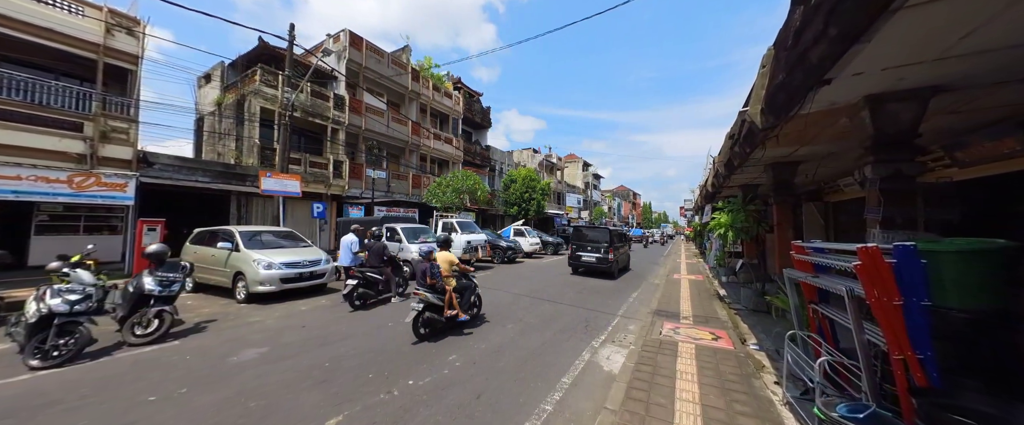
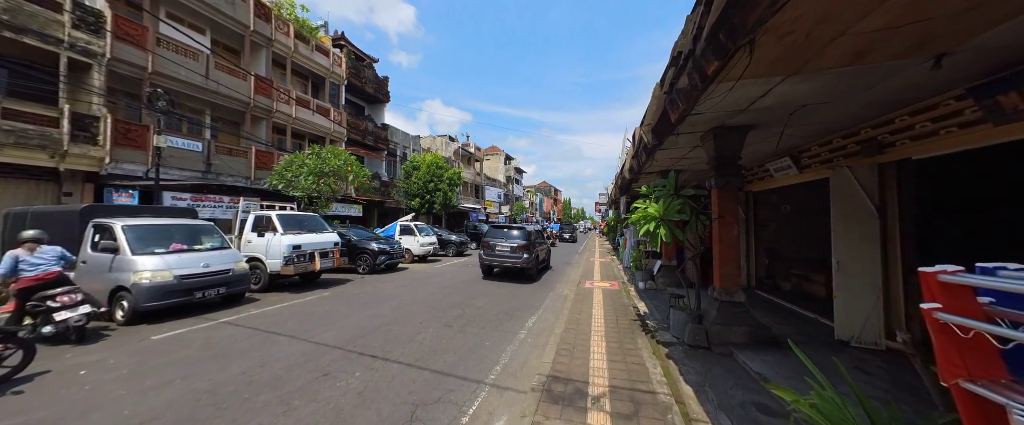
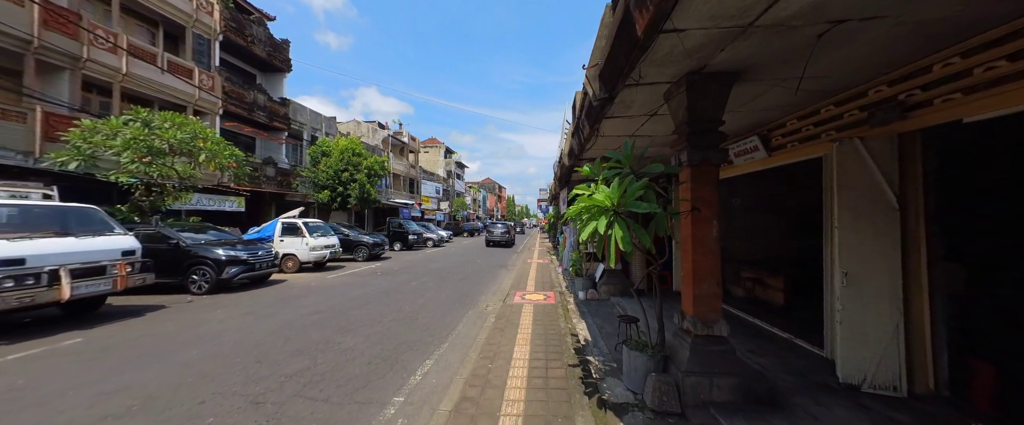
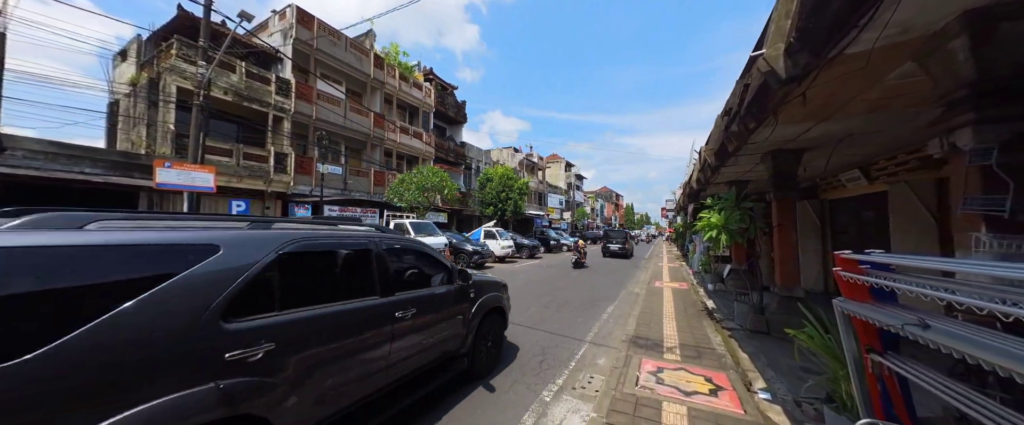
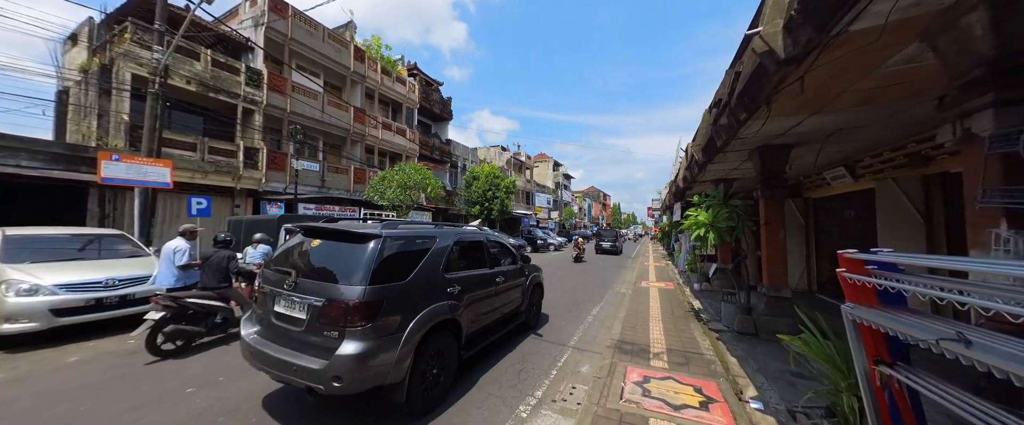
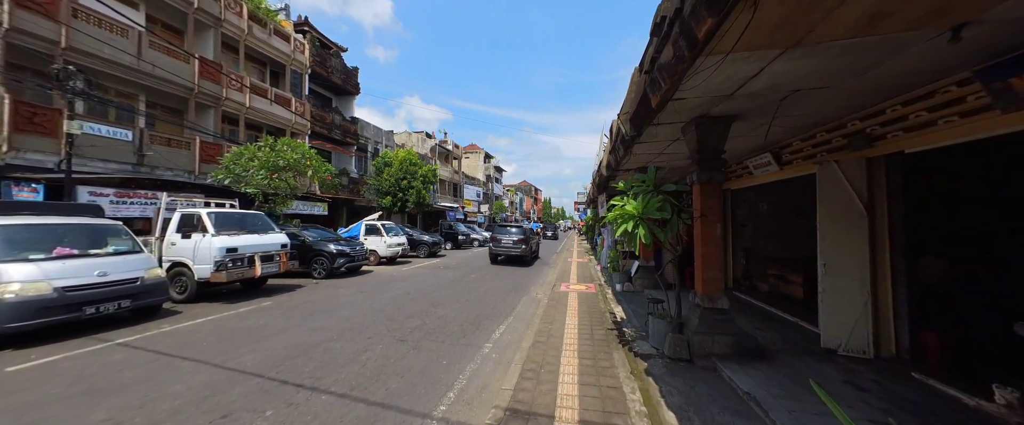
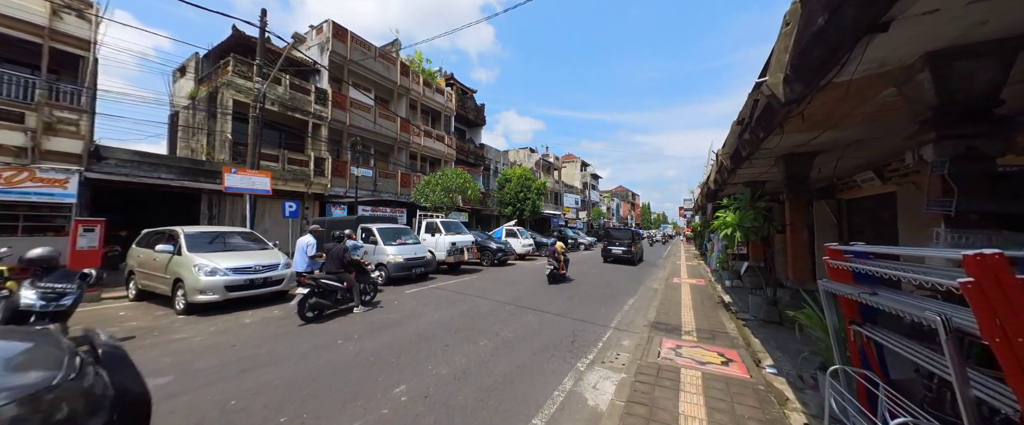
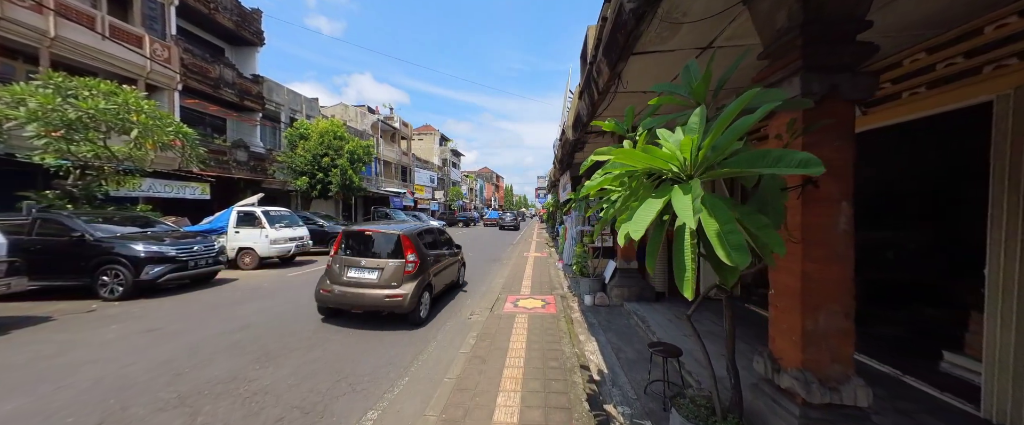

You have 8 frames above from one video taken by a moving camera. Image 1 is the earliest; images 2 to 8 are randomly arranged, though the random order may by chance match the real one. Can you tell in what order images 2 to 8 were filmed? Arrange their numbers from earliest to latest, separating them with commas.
7, 4, 5, 2, 6, 3, 8
